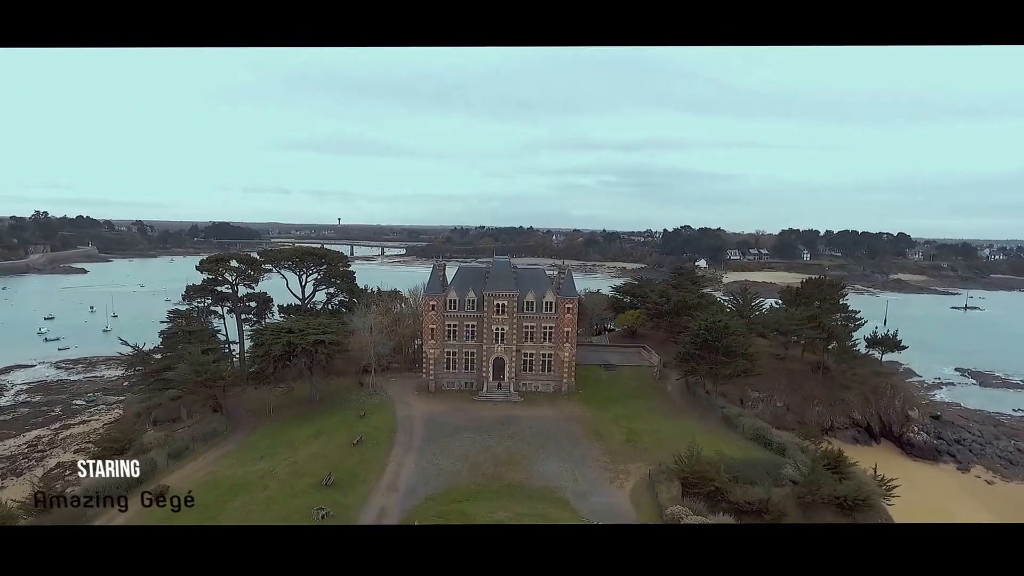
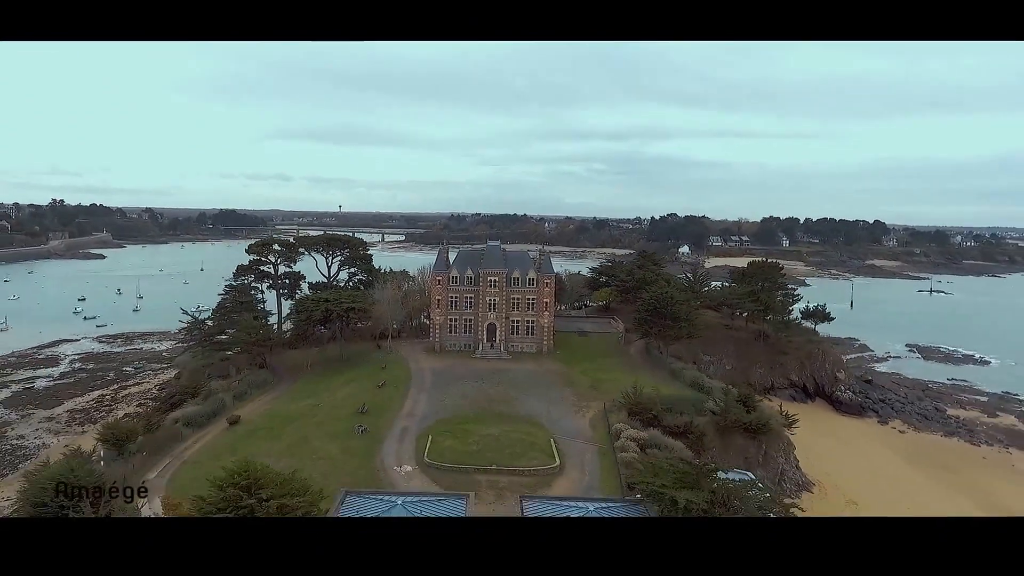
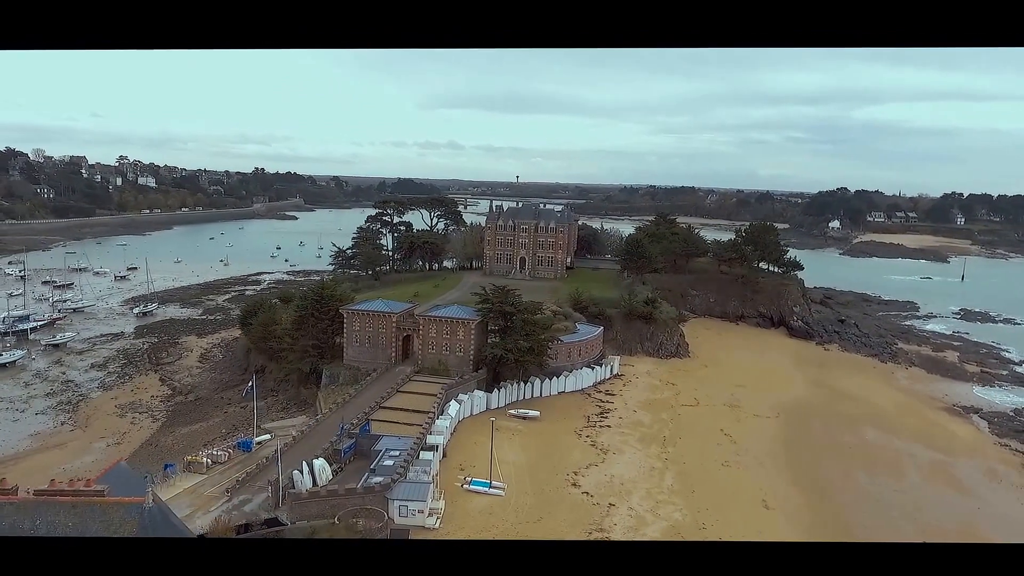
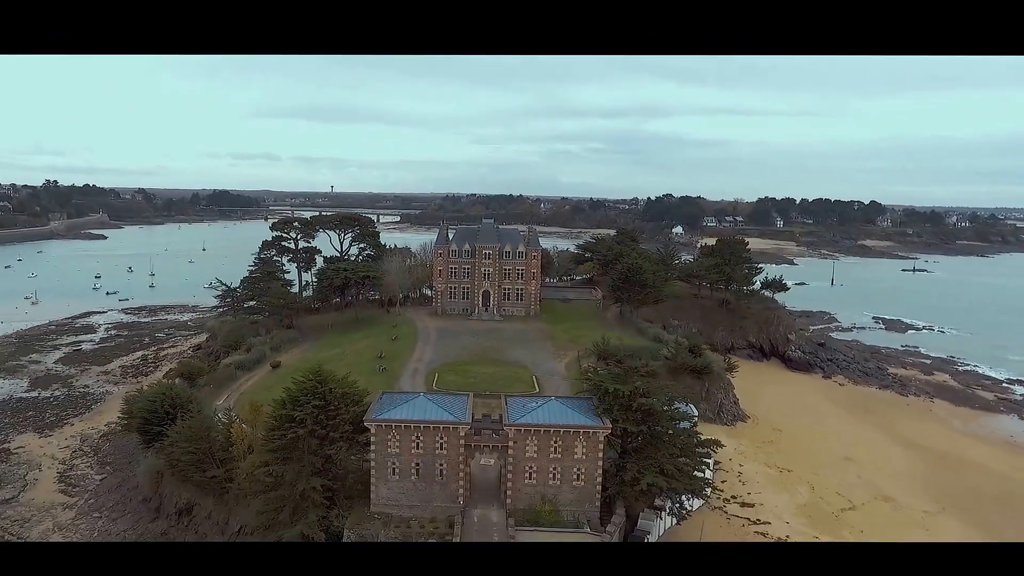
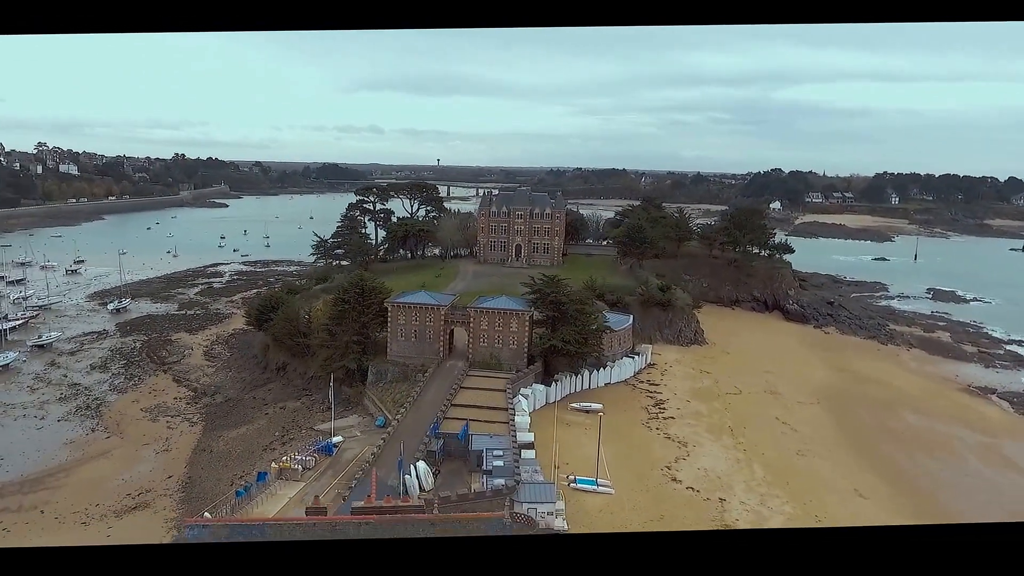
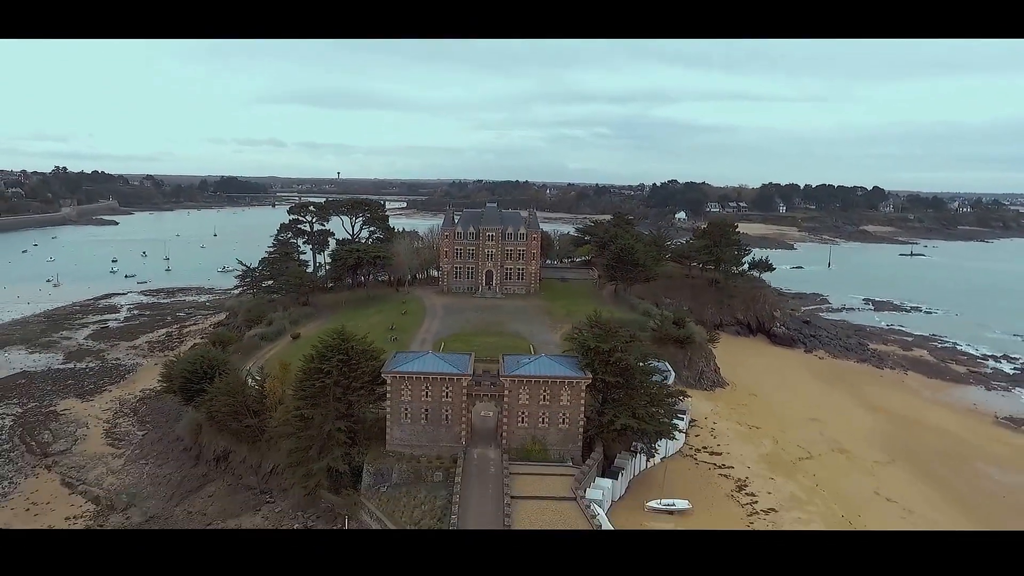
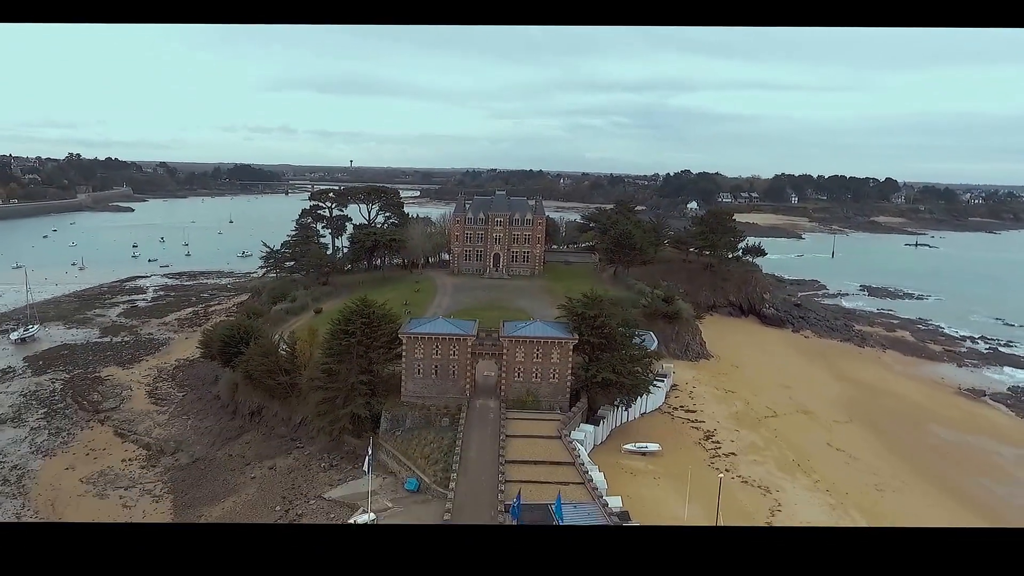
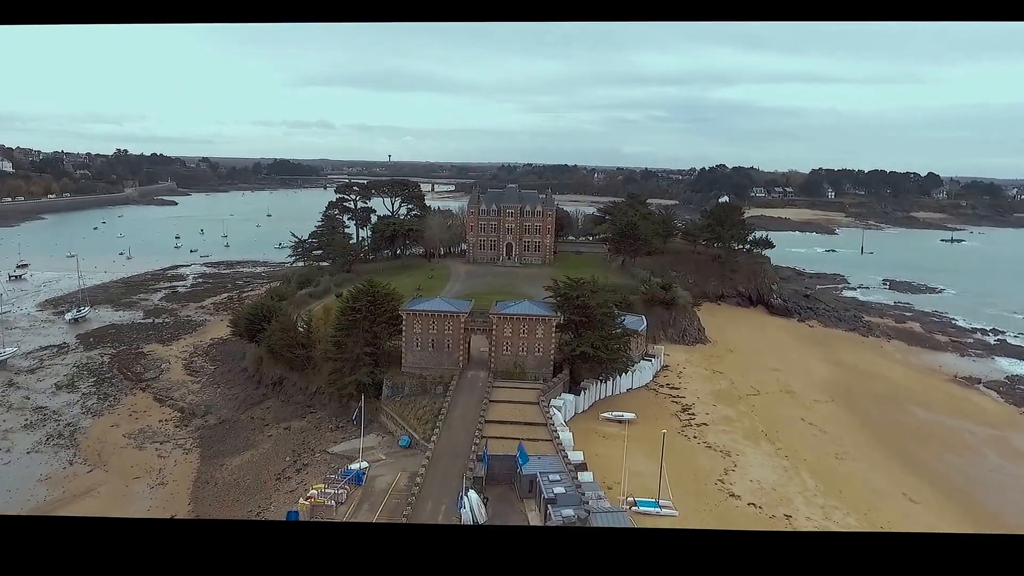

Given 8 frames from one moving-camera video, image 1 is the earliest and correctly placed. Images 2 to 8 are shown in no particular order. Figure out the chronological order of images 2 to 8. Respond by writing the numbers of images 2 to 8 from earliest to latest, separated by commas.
2, 4, 6, 7, 8, 5, 3
